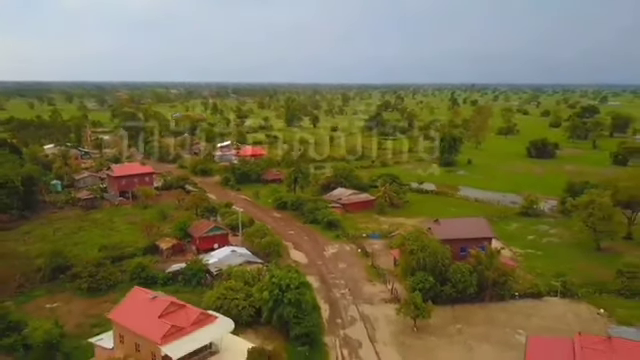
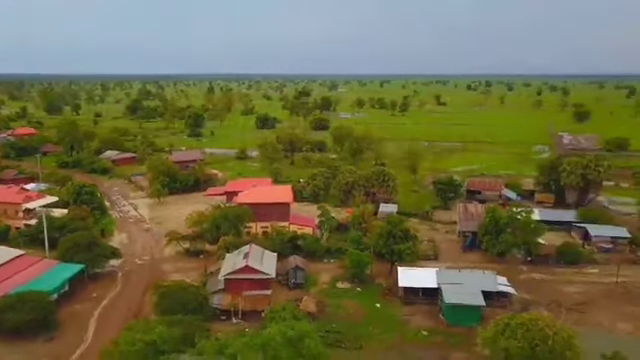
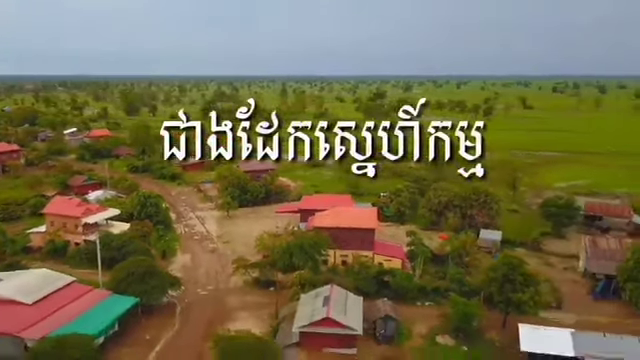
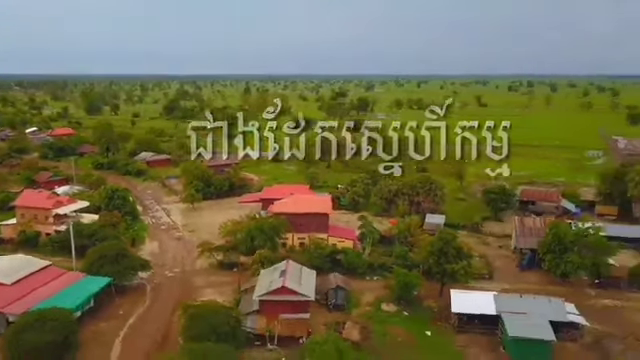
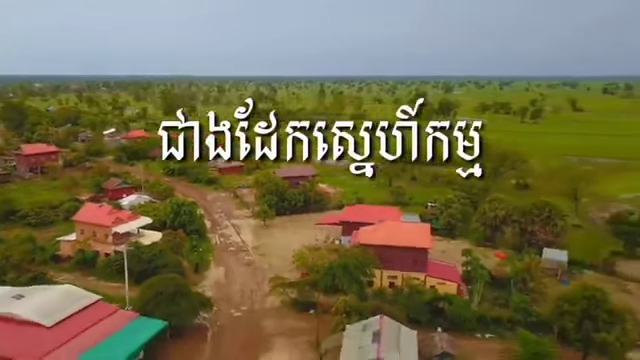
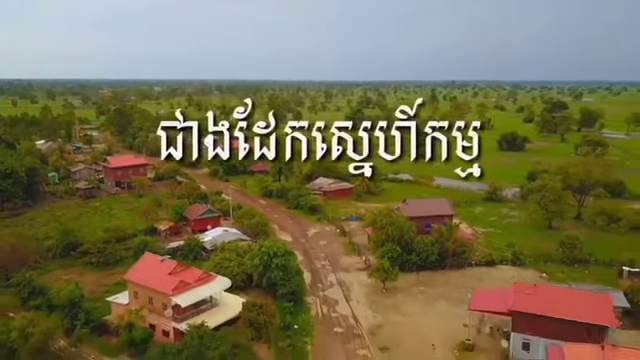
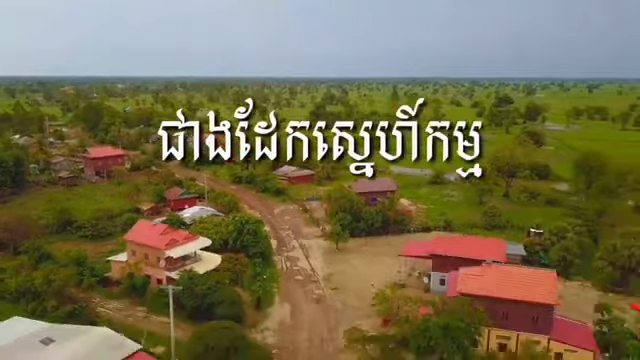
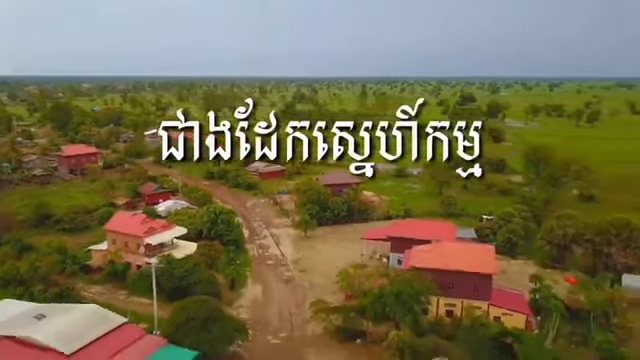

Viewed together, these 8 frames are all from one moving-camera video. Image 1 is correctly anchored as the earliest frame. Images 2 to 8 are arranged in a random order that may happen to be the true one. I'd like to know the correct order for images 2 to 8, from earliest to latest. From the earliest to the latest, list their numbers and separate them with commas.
6, 7, 8, 5, 3, 4, 2
